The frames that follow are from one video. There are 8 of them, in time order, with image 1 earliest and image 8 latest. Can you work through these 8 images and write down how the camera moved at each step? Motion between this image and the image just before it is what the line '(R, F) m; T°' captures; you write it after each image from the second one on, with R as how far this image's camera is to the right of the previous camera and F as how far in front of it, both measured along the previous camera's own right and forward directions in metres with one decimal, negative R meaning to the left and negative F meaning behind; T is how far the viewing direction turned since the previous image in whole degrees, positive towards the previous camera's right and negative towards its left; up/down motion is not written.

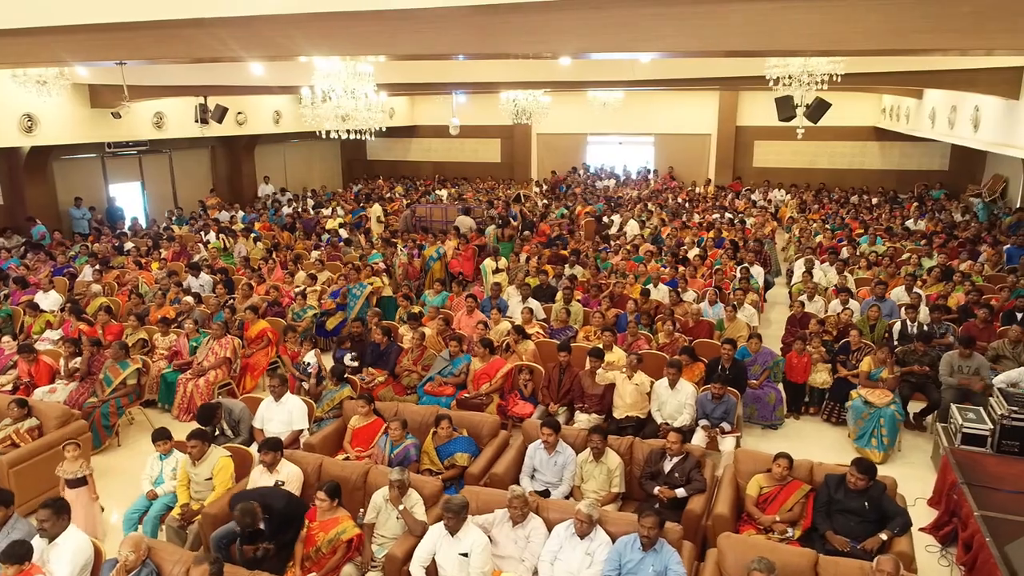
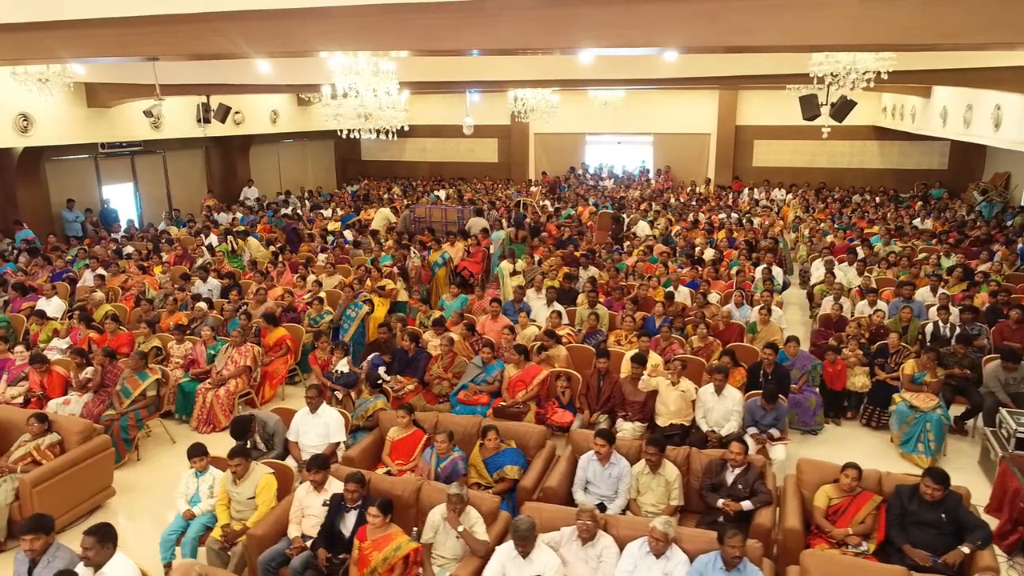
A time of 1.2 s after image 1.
(-0.5, +0.2) m; +1°
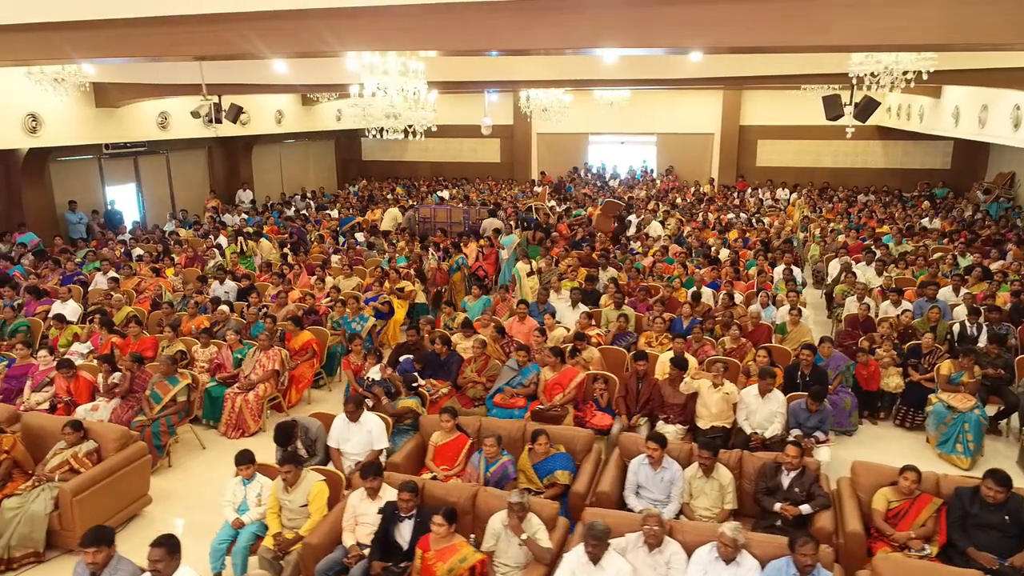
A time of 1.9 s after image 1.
(-0.4, +0.1) m; +1°
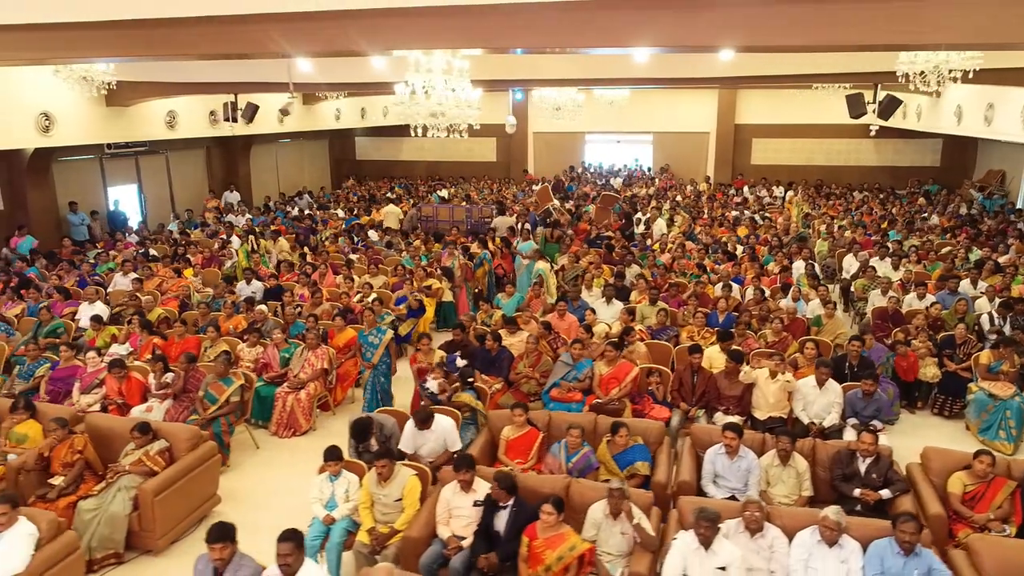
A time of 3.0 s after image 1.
(-0.7, -0.1) m; +2°
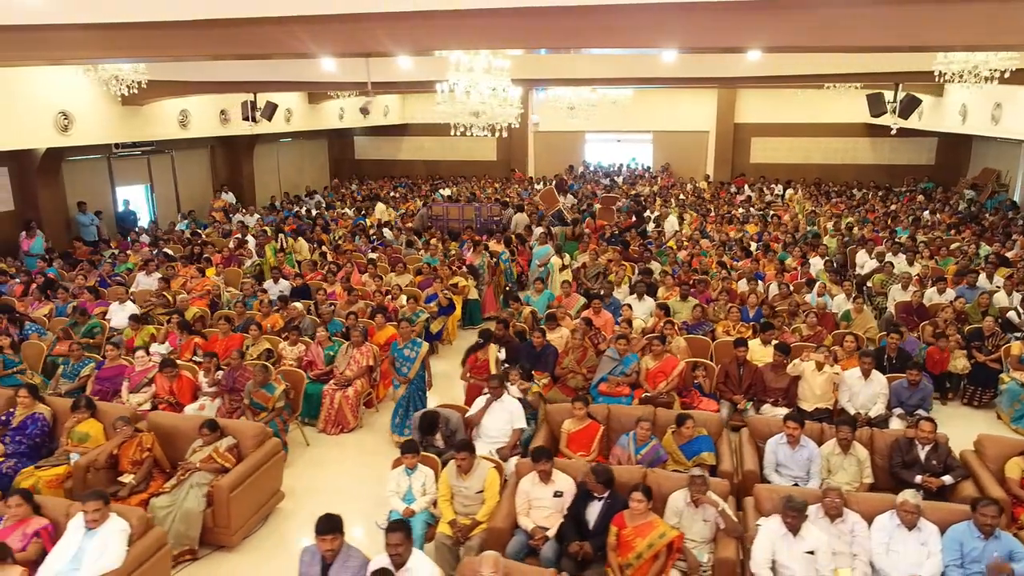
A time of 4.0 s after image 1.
(-0.6, -0.1) m; +2°
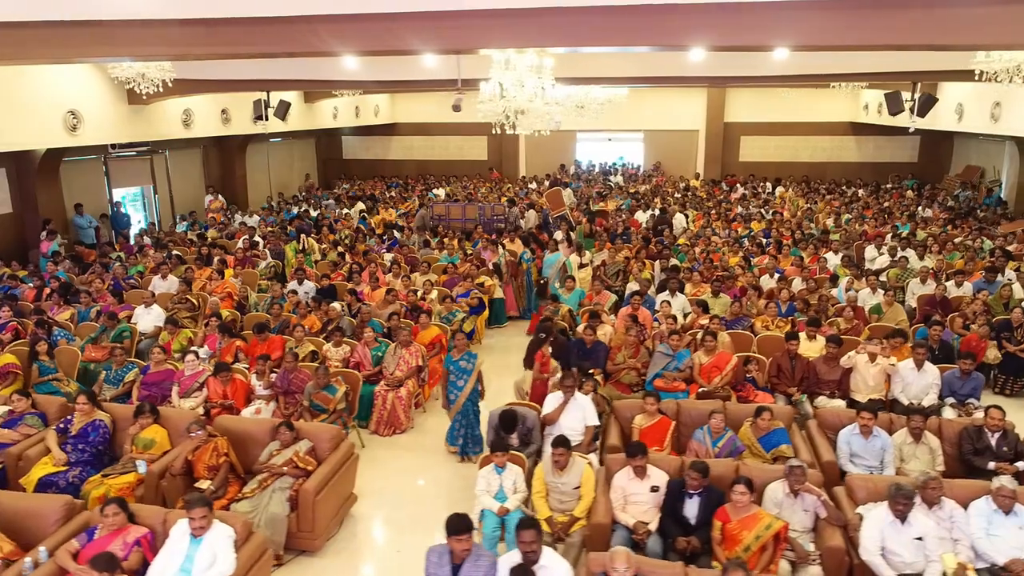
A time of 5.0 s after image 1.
(-0.8, 0.0) m; +3°
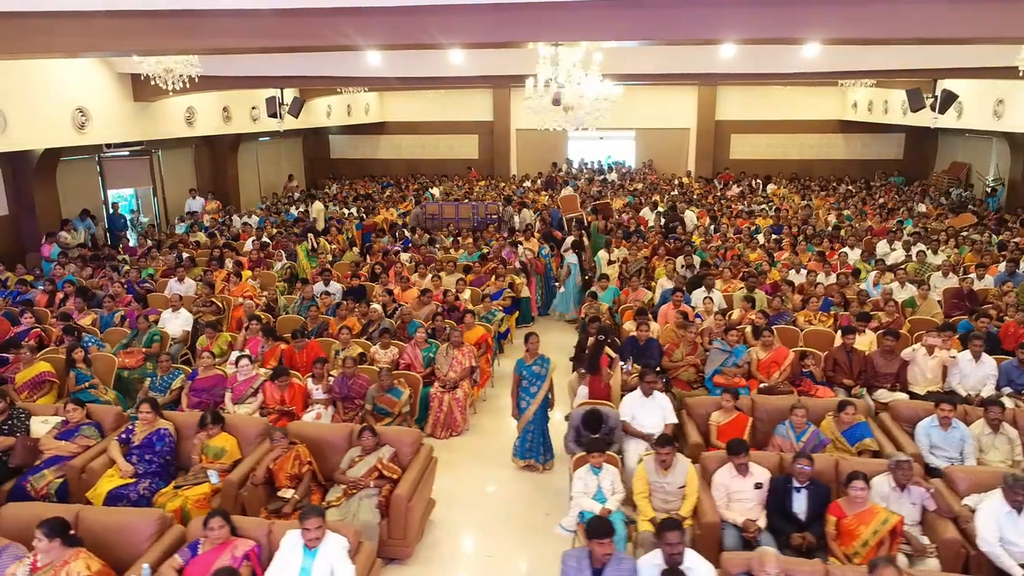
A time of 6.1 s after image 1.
(-0.8, +0.1) m; +3°
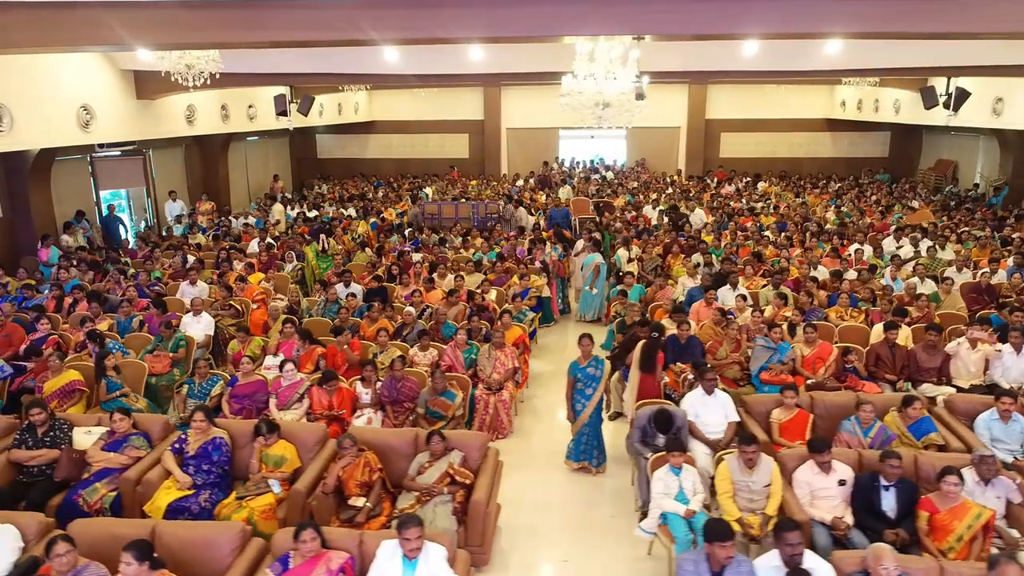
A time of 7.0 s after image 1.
(-0.7, +0.1) m; +2°
